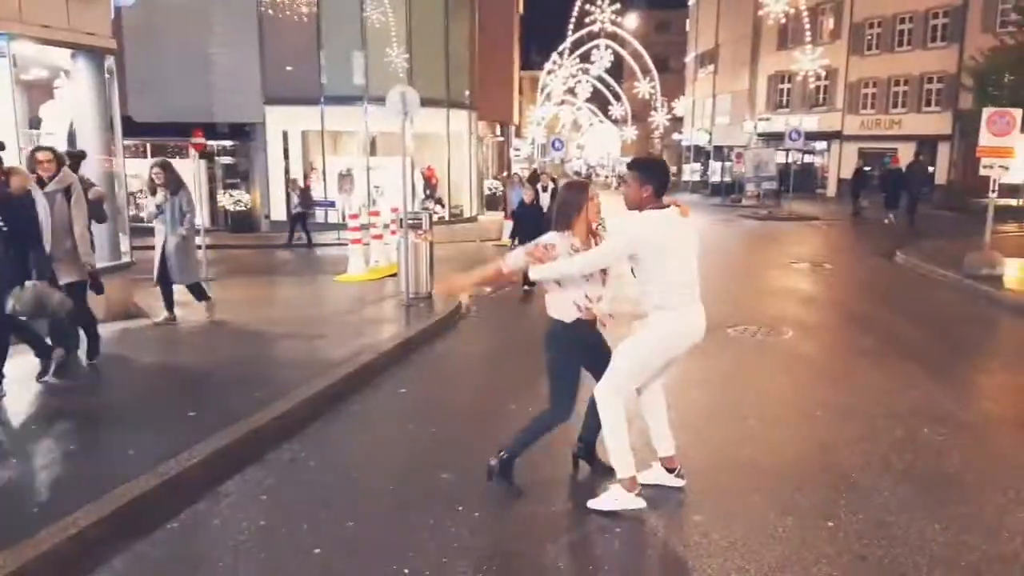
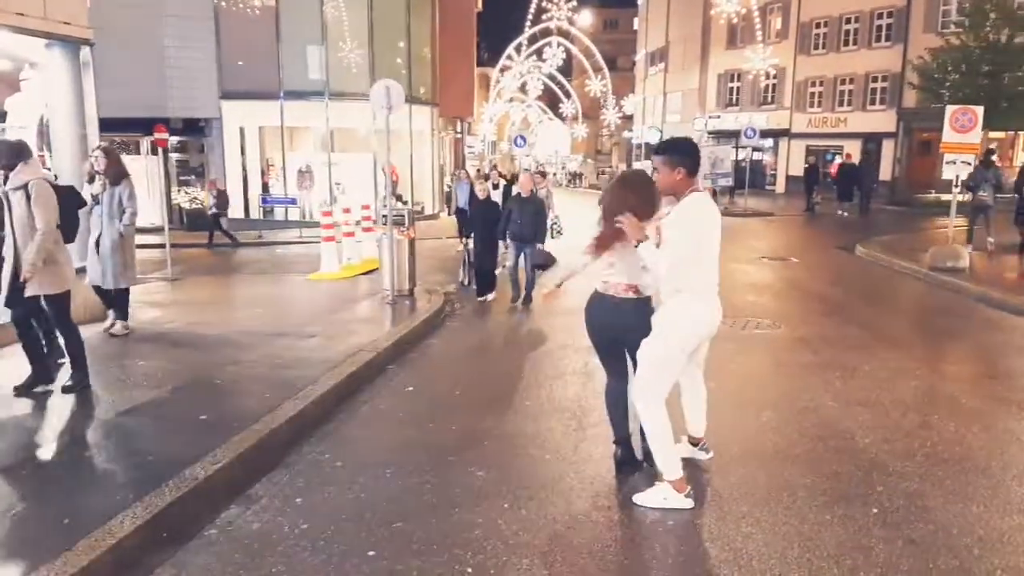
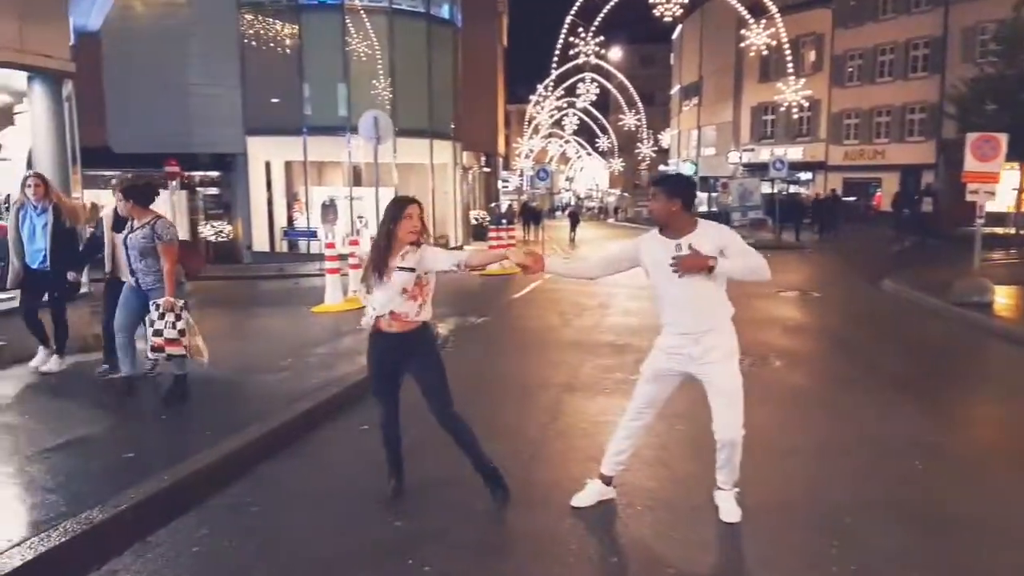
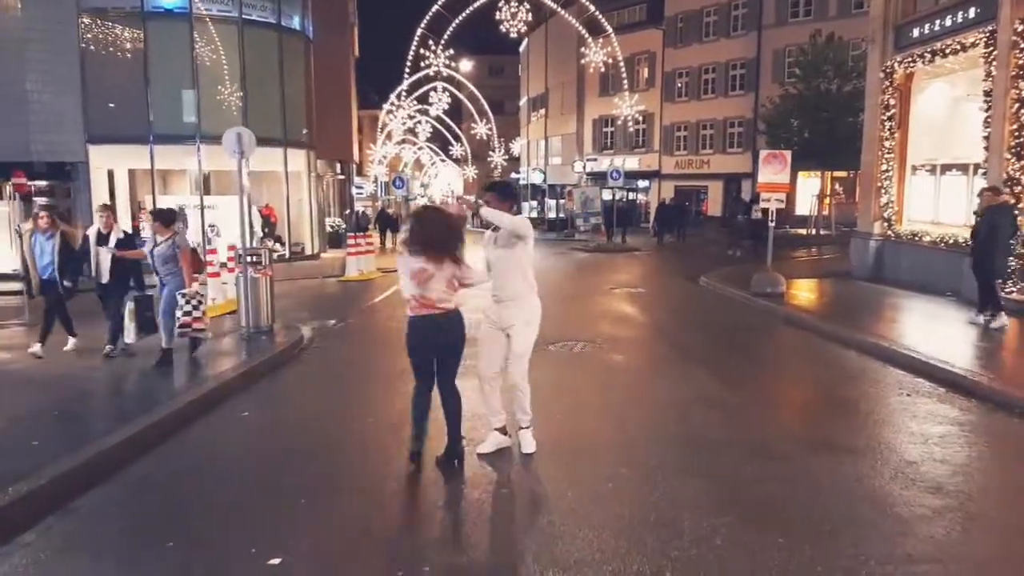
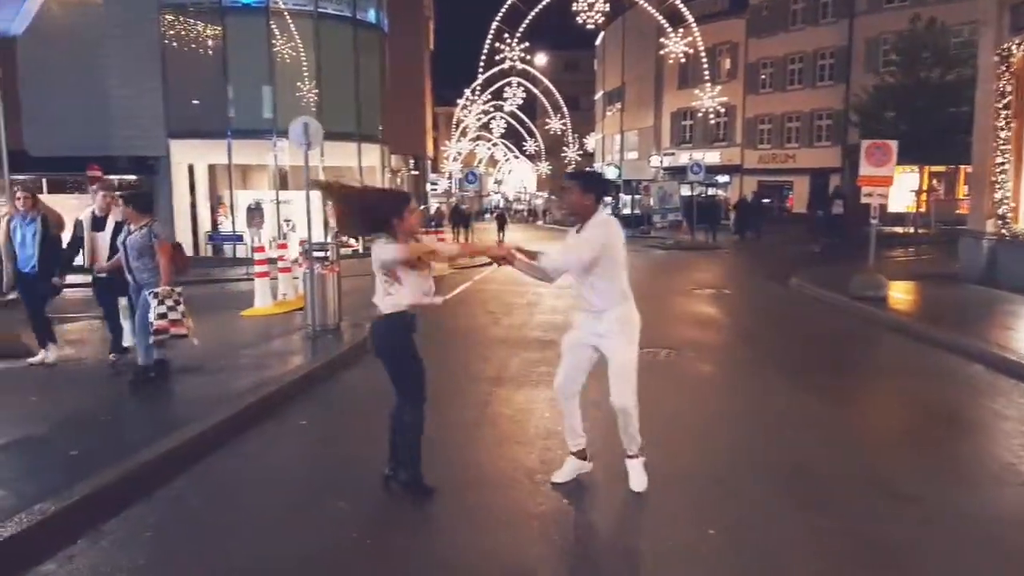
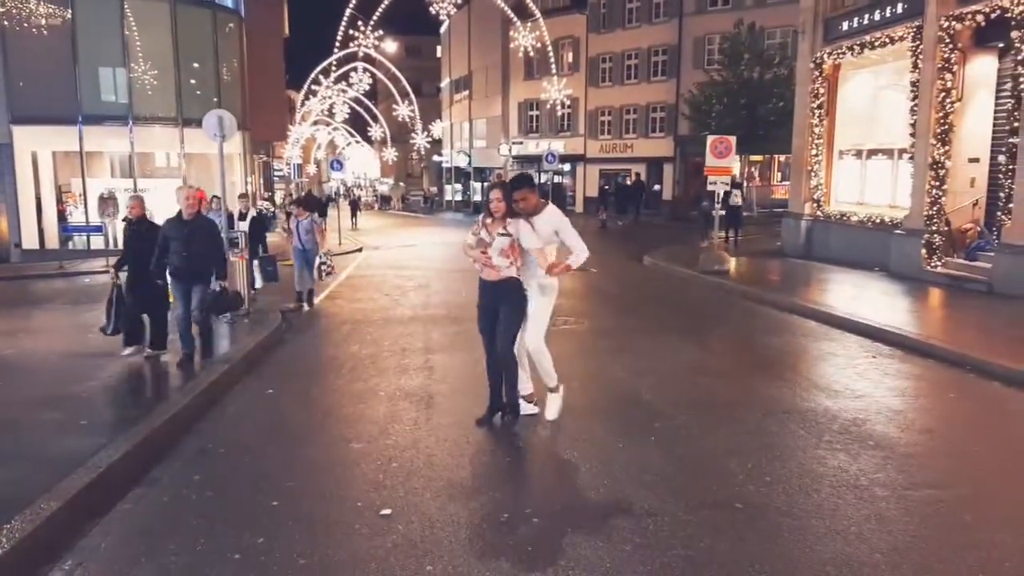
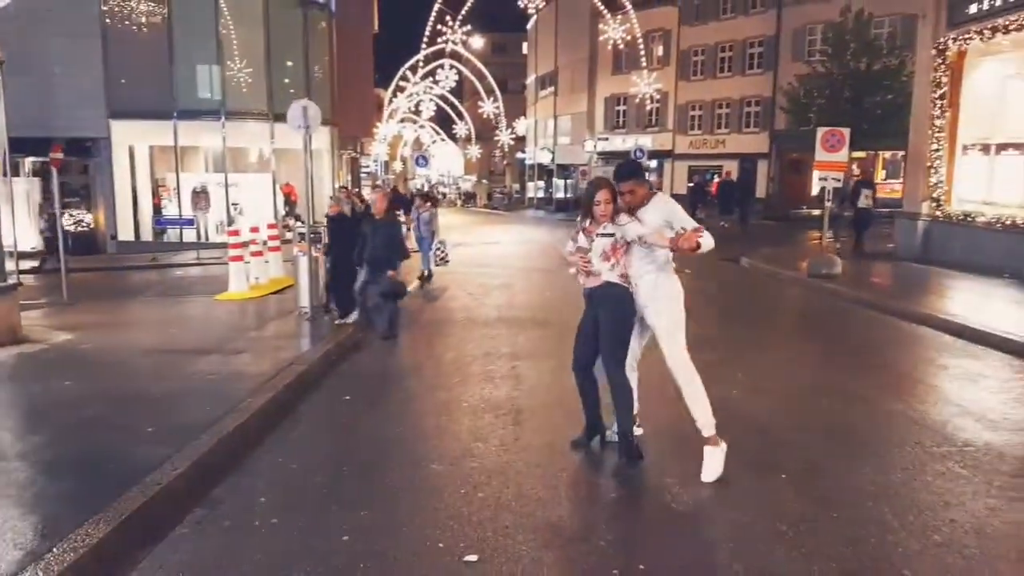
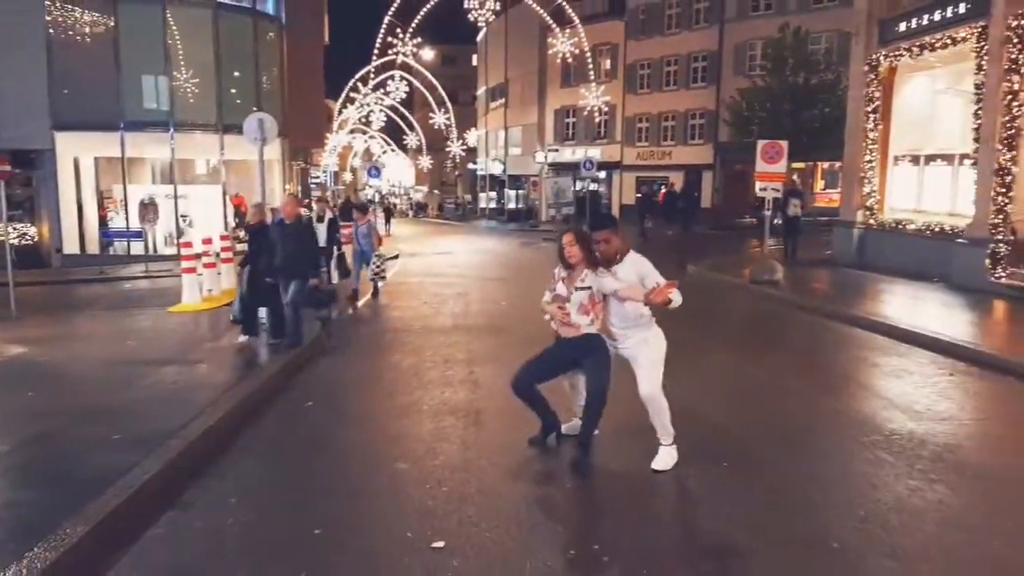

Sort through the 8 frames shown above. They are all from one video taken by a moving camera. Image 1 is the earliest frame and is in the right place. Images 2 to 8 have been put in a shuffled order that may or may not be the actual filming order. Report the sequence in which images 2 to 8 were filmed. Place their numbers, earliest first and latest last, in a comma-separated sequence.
2, 7, 8, 6, 4, 5, 3
